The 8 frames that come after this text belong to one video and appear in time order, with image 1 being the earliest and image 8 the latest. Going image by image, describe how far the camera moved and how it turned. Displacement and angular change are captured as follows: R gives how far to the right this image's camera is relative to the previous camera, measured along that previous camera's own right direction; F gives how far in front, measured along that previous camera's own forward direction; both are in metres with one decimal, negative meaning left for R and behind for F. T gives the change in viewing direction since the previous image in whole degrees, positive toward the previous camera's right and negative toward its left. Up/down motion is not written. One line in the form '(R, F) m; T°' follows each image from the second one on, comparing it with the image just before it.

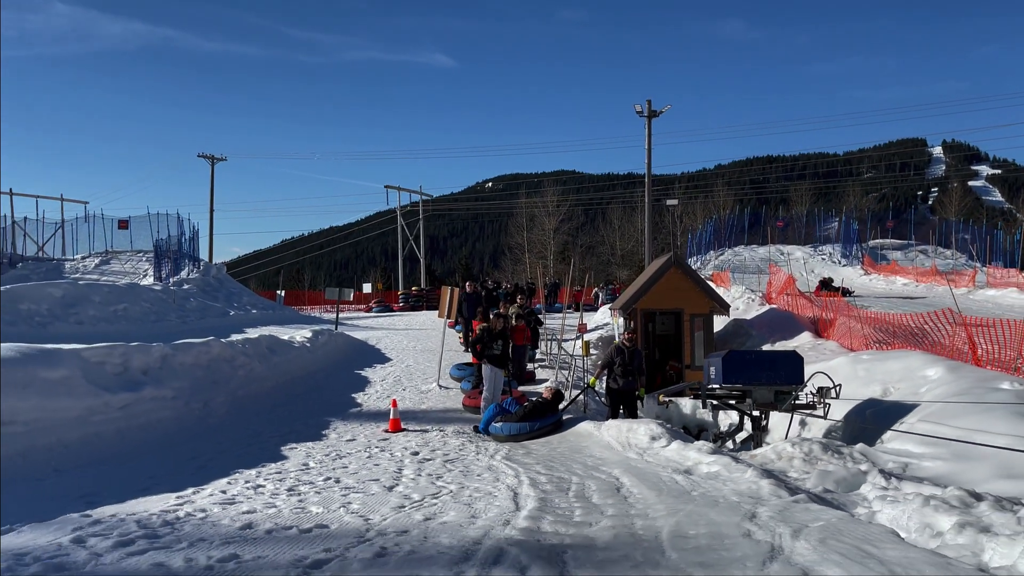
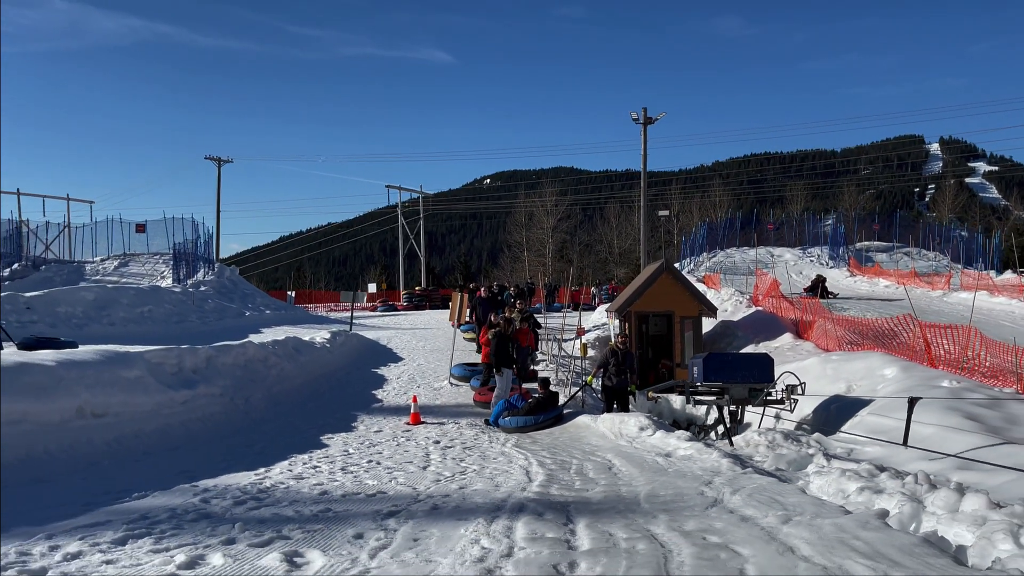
(-0.1, -1.5) m; 0°
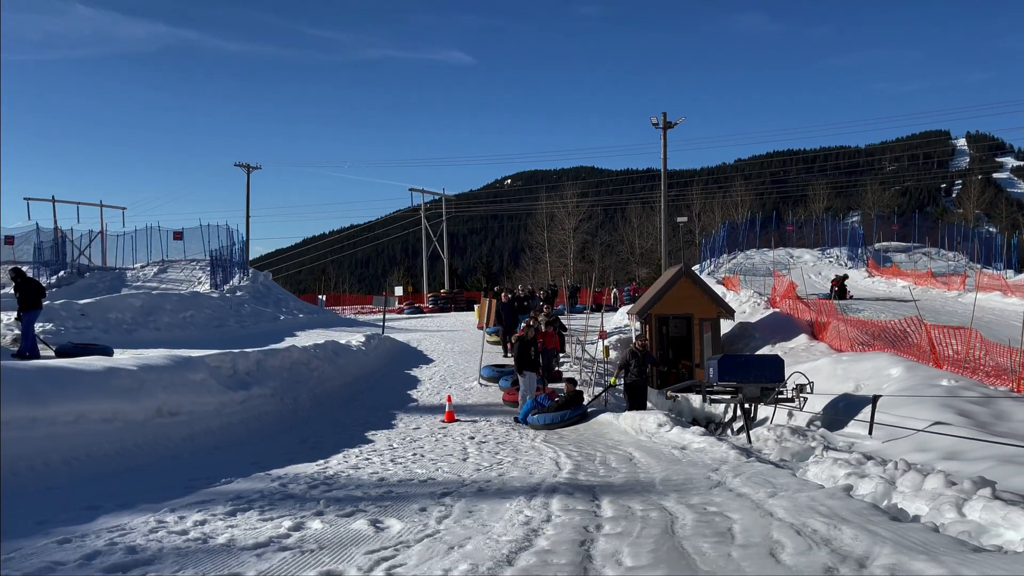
(-0.1, -1.0) m; -2°
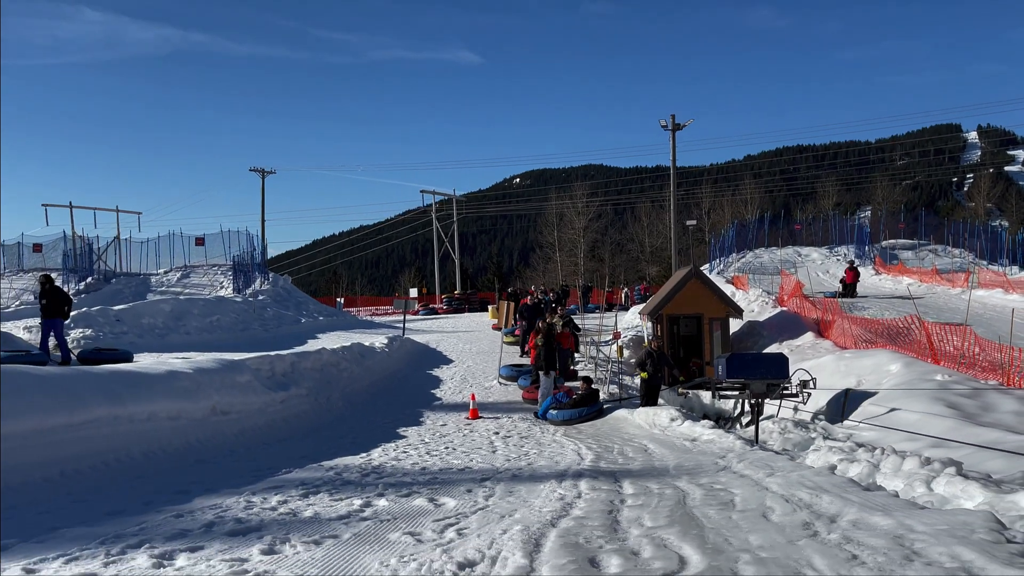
(-0.2, -0.9) m; -1°
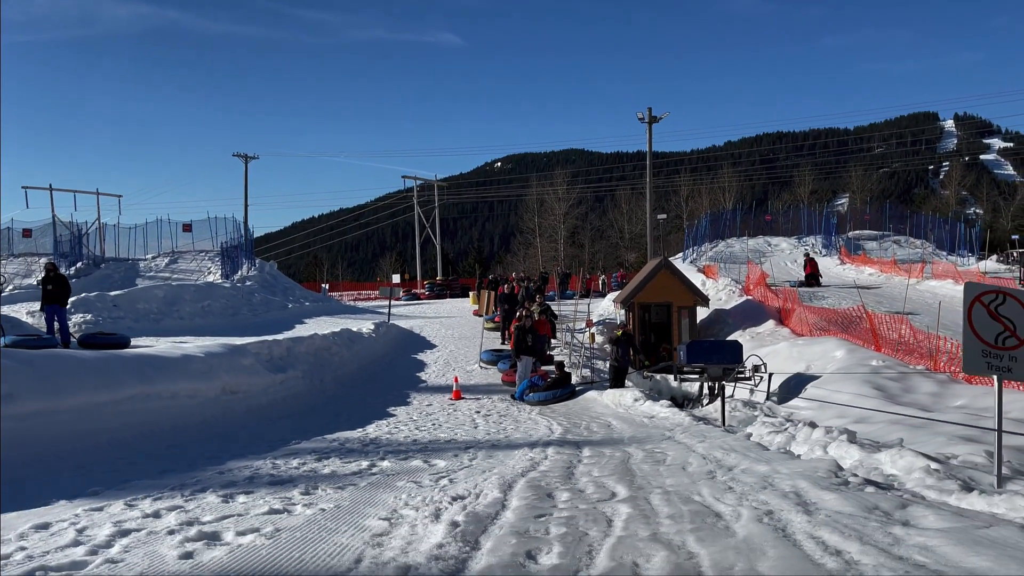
(0.0, -1.3) m; +1°
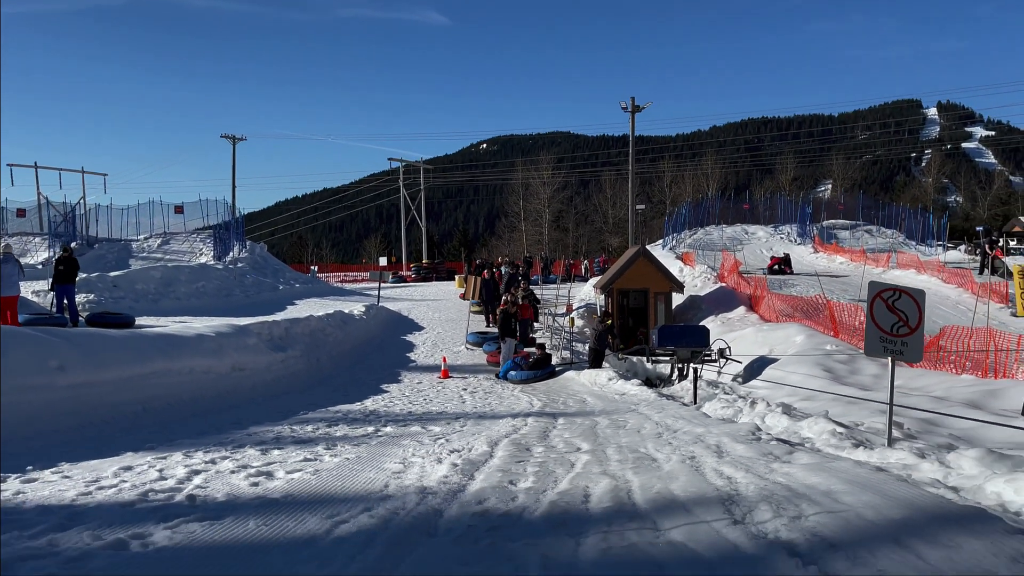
(0.0, -1.1) m; +1°
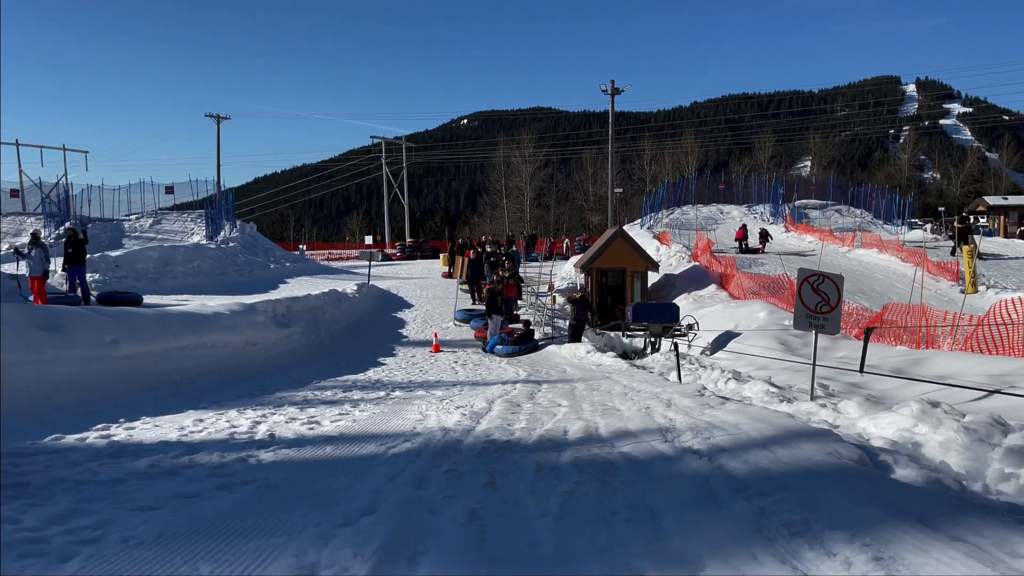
(-0.1, -1.4) m; +1°
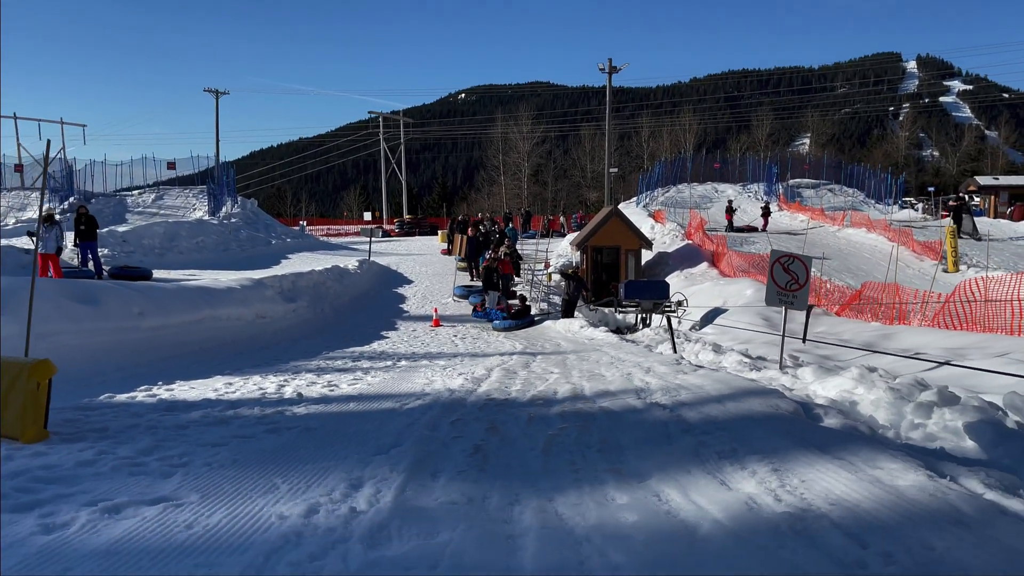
(0.0, -0.8) m; 0°
